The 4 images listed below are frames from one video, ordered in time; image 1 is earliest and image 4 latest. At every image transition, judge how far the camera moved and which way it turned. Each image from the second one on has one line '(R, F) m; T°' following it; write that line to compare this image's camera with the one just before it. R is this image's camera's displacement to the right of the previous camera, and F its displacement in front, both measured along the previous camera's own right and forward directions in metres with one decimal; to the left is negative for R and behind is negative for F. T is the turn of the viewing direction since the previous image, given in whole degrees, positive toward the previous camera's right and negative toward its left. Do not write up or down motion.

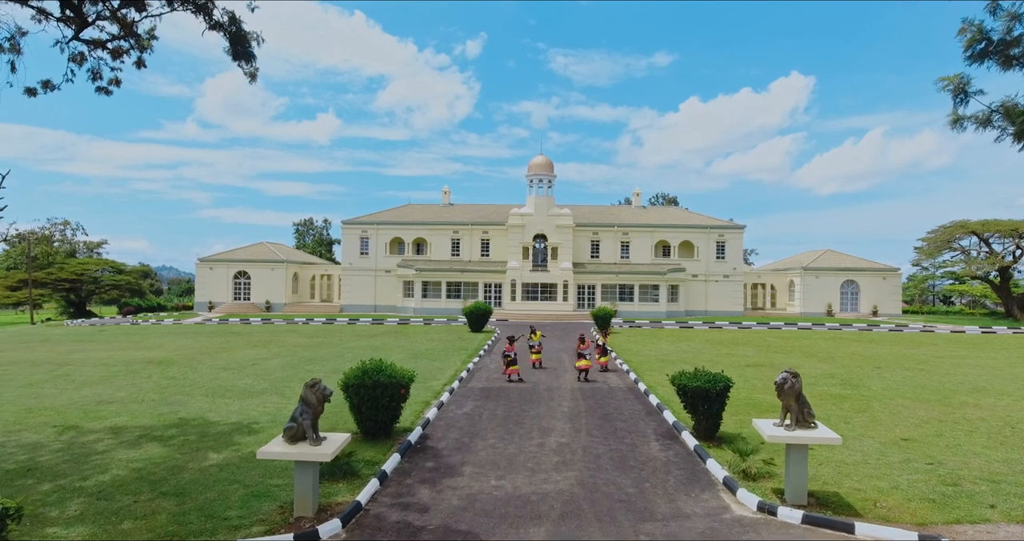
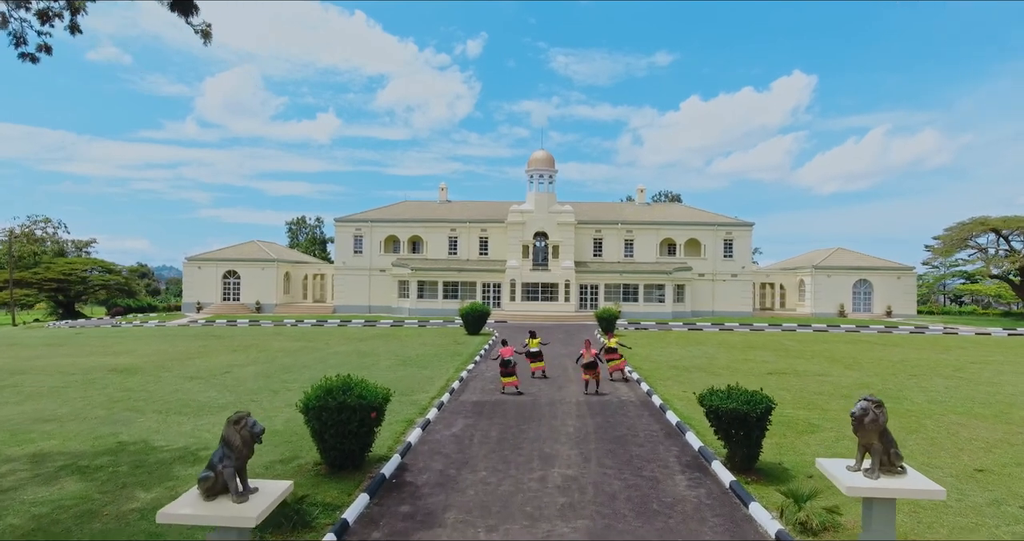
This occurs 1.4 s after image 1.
(+0.1, +1.7) m; 0°
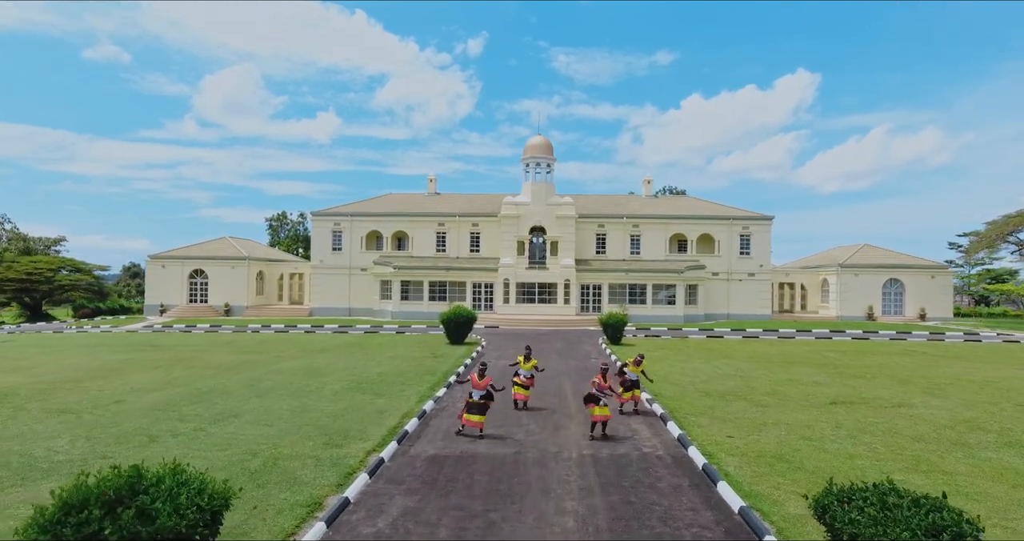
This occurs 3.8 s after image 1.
(+0.4, +4.0) m; 0°
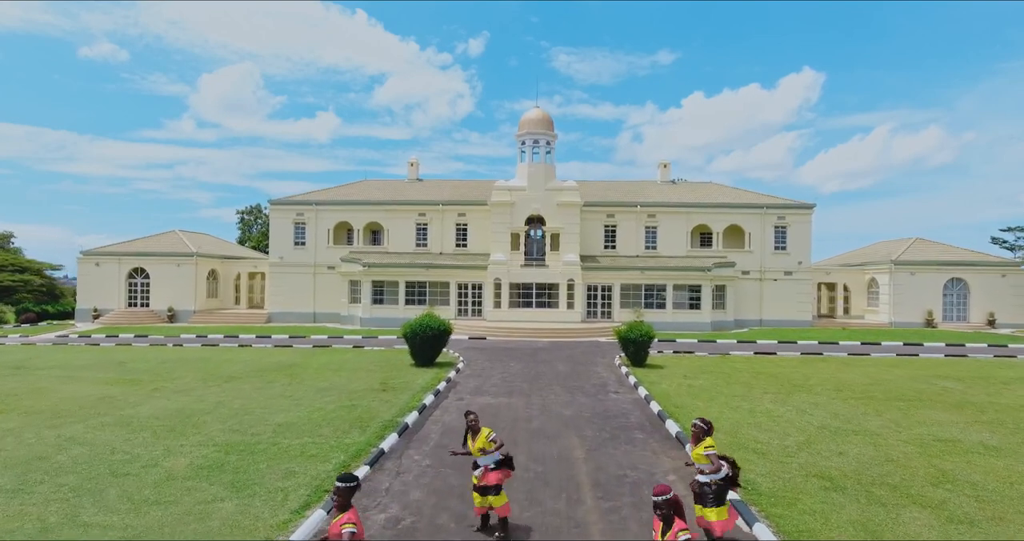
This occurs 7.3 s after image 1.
(+0.4, +6.0) m; 0°
